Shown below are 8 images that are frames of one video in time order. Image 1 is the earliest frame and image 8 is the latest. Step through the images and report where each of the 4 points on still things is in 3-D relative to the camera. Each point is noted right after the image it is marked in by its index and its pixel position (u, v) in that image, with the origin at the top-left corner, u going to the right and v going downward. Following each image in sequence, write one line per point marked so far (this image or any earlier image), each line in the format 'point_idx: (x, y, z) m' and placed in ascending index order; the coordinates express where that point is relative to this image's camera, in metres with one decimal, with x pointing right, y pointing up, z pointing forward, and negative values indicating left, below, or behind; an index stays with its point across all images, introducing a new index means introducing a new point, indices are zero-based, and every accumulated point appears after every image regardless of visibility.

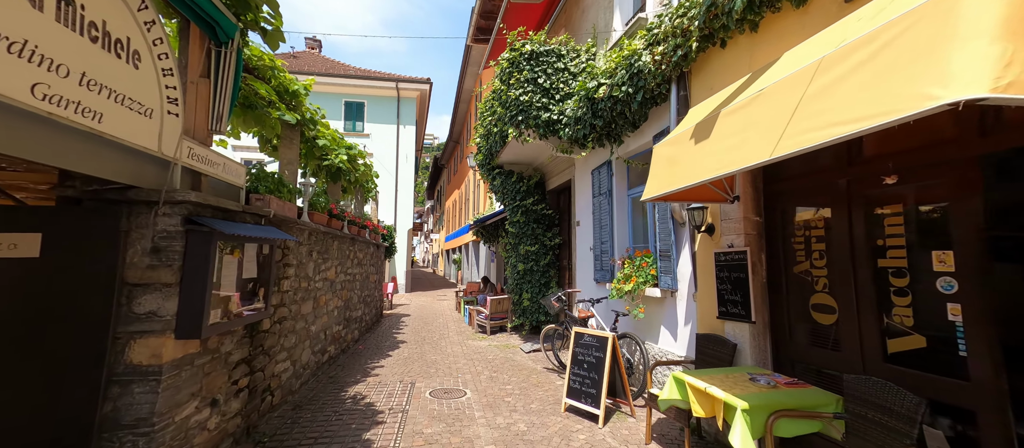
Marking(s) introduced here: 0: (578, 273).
0: (+1.1, -0.8, +6.2) m
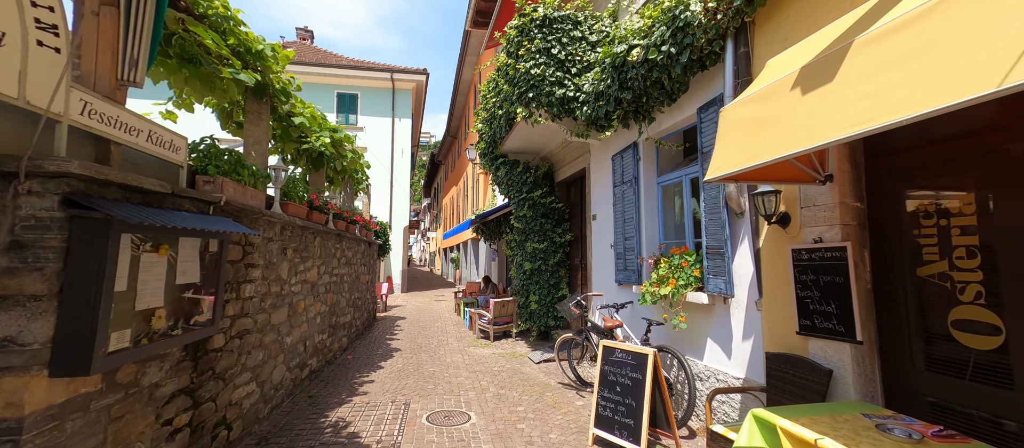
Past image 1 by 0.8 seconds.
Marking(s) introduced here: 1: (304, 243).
0: (+1.2, -0.7, +5.5) m
1: (-2.5, -0.2, +4.6) m
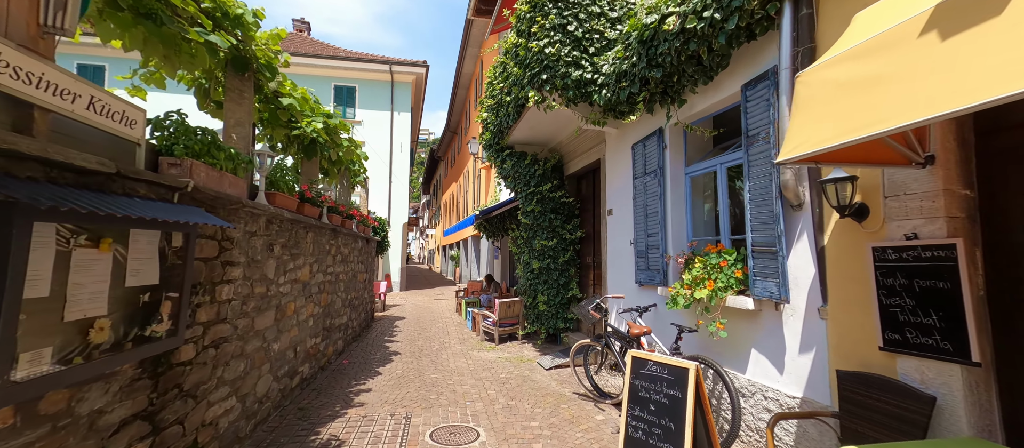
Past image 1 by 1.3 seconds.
0: (+1.4, -0.7, +5.1) m
1: (-2.4, -0.2, +4.1) m
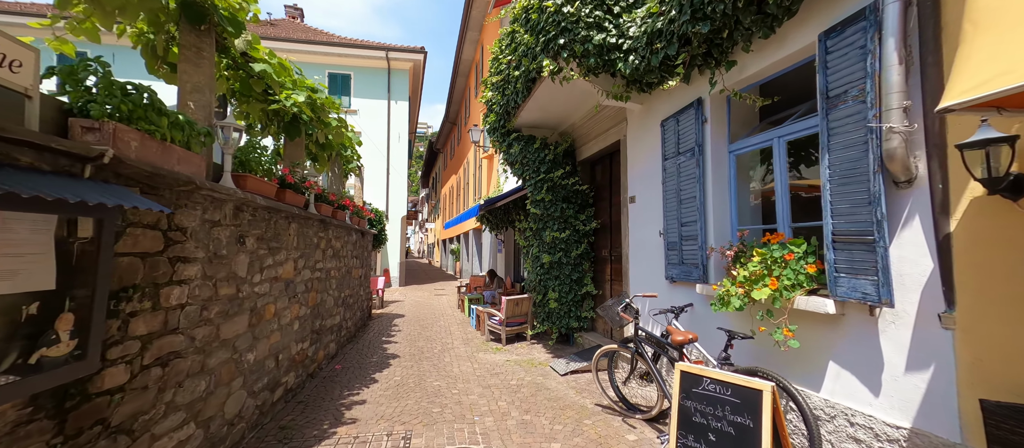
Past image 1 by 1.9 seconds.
0: (+1.5, -0.5, +4.5) m
1: (-2.3, -0.1, +3.6) m
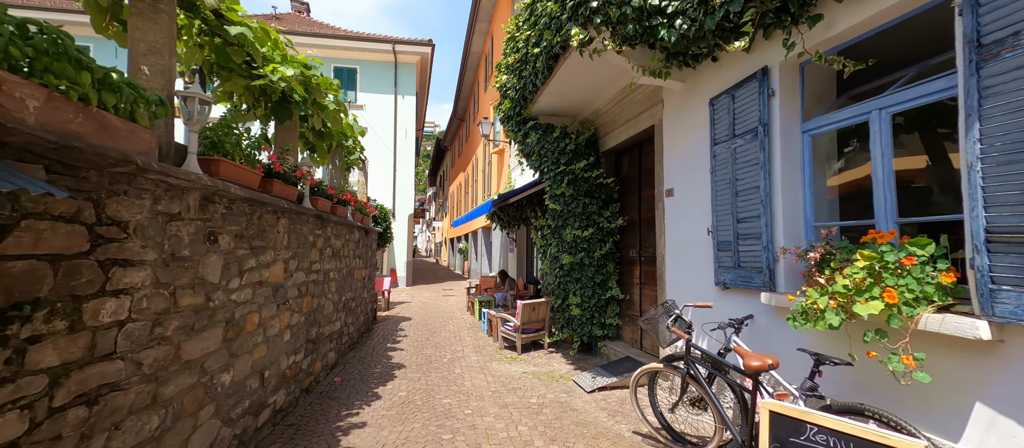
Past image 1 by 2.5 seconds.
0: (+1.7, -0.5, +3.9) m
1: (-2.1, 0.0, +3.0) m
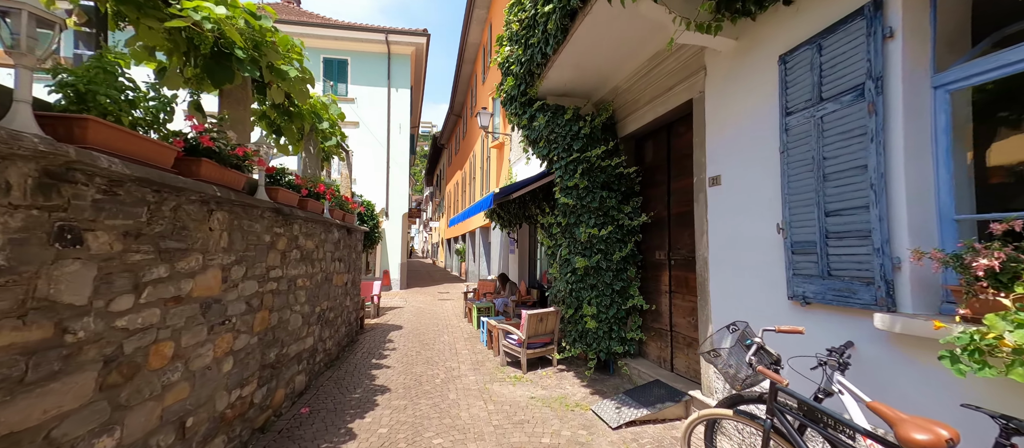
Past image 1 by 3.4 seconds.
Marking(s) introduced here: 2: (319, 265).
0: (+1.8, -0.4, +3.1) m
1: (-2.0, 0.0, +2.2) m
2: (-2.5, -0.5, +4.9) m
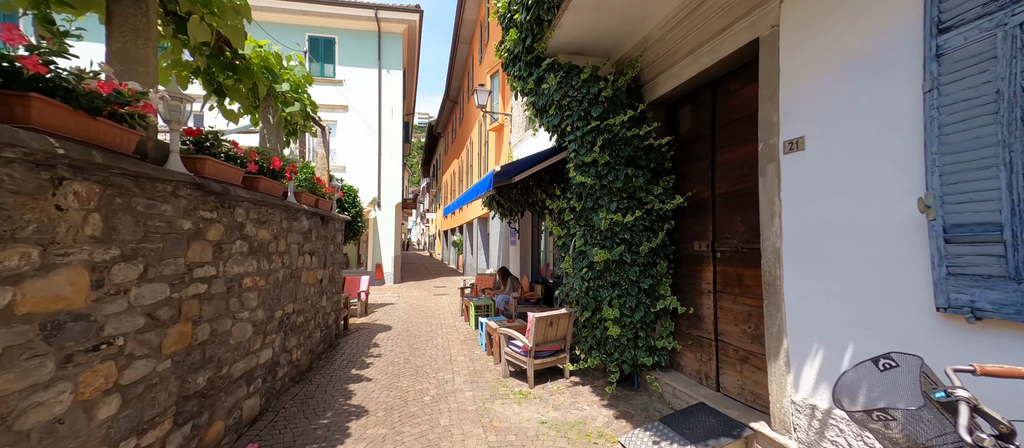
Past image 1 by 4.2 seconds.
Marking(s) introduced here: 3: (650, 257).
0: (+1.8, -0.3, +2.3) m
1: (-1.9, +0.1, +1.3) m
2: (-2.4, -0.4, +4.0) m
3: (+1.4, -0.3, +3.9) m
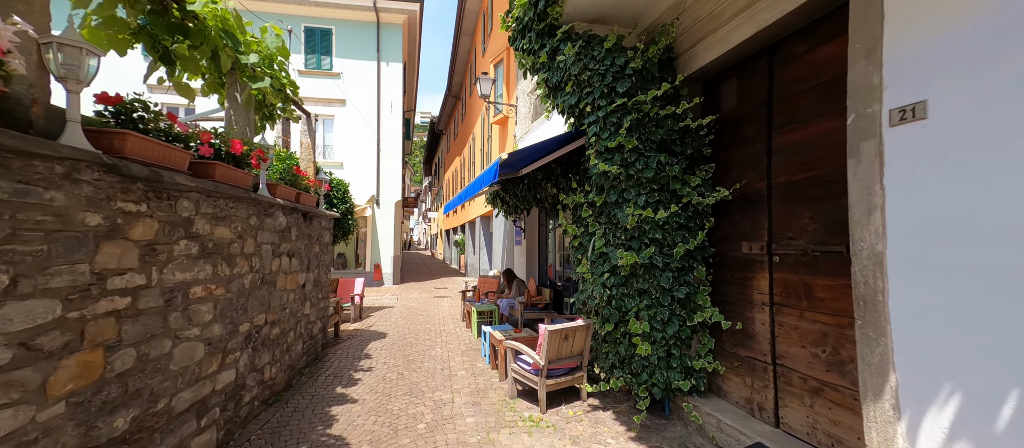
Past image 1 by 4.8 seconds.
0: (+1.9, -0.3, +1.6) m
1: (-1.9, +0.1, +0.7) m
2: (-2.4, -0.3, +3.3) m
3: (+1.5, -0.3, +3.2) m
